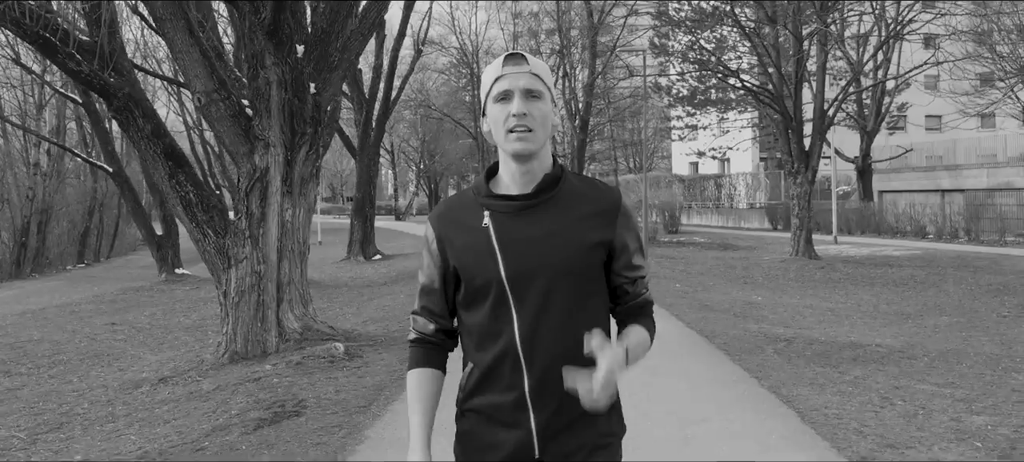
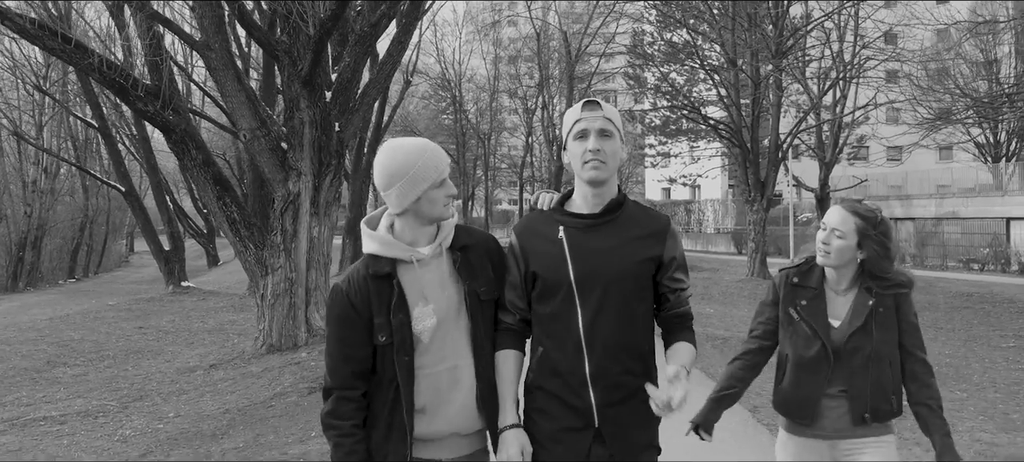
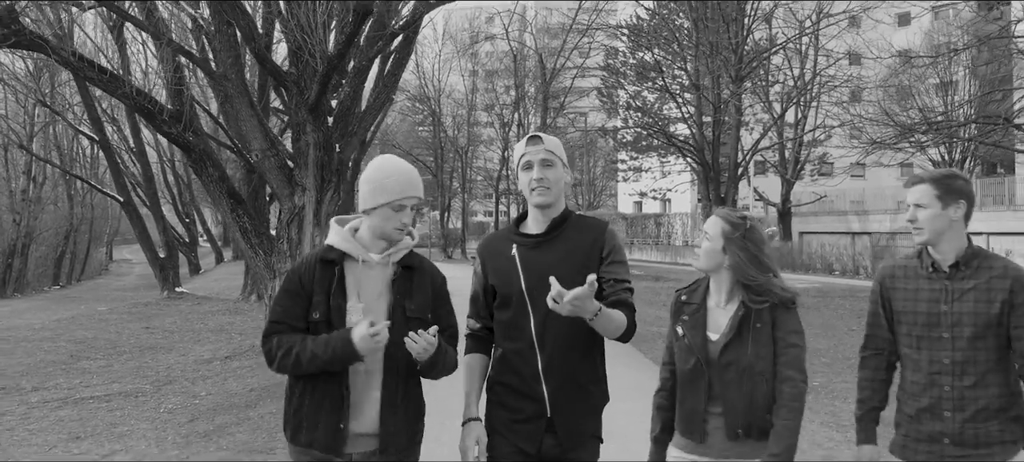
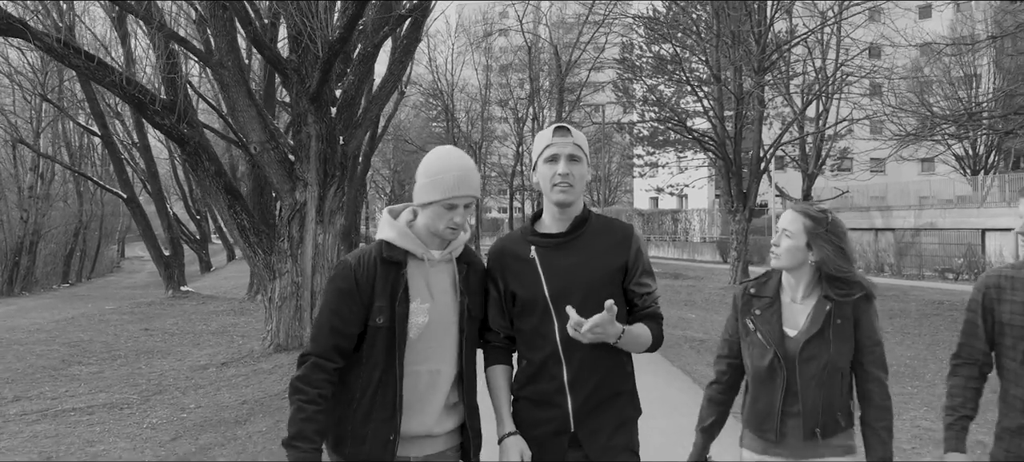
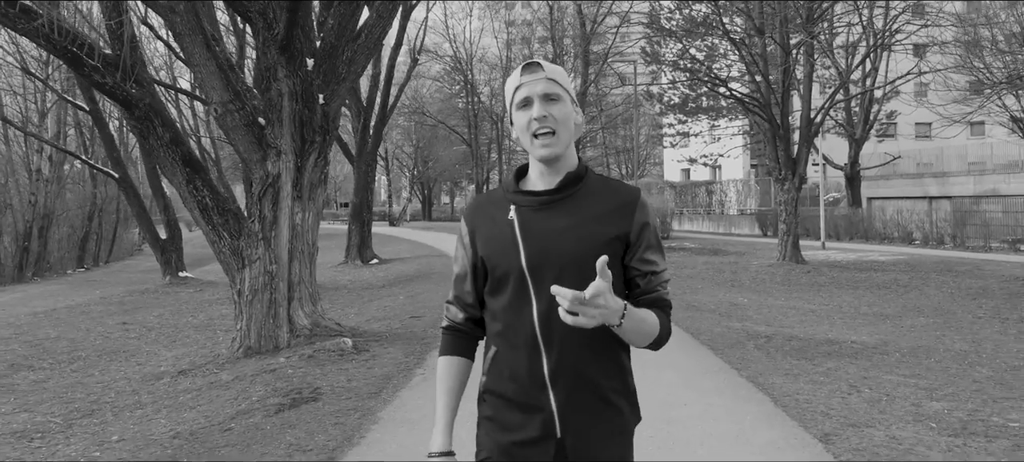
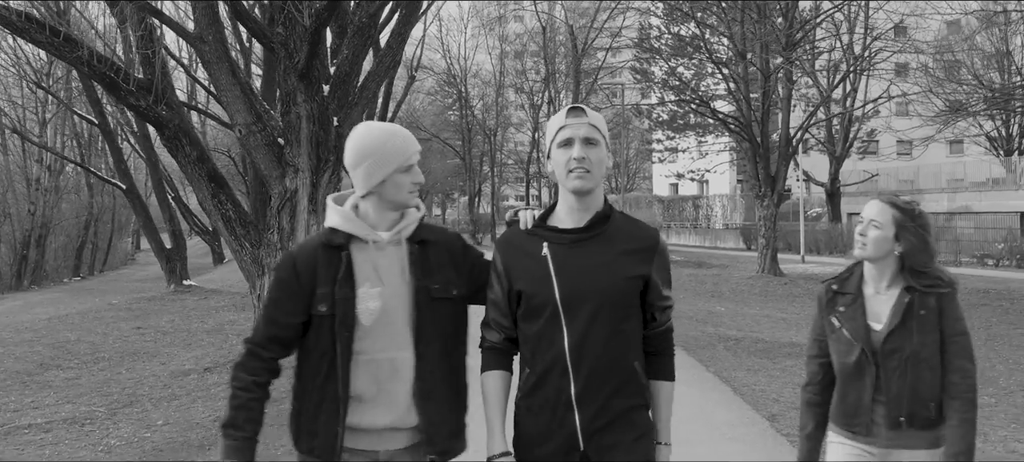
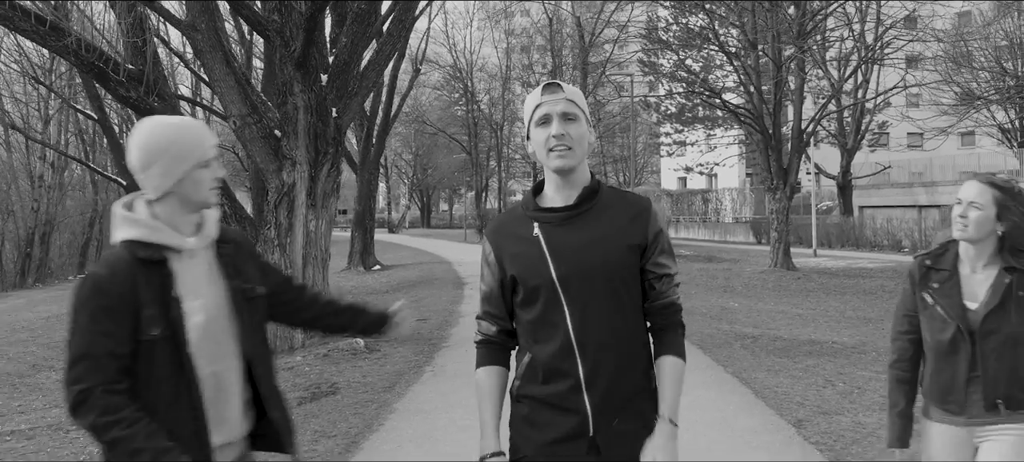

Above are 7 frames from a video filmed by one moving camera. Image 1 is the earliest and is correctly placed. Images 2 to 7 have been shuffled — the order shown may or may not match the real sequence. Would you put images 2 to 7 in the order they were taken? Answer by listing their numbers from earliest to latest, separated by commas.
5, 7, 6, 2, 4, 3
